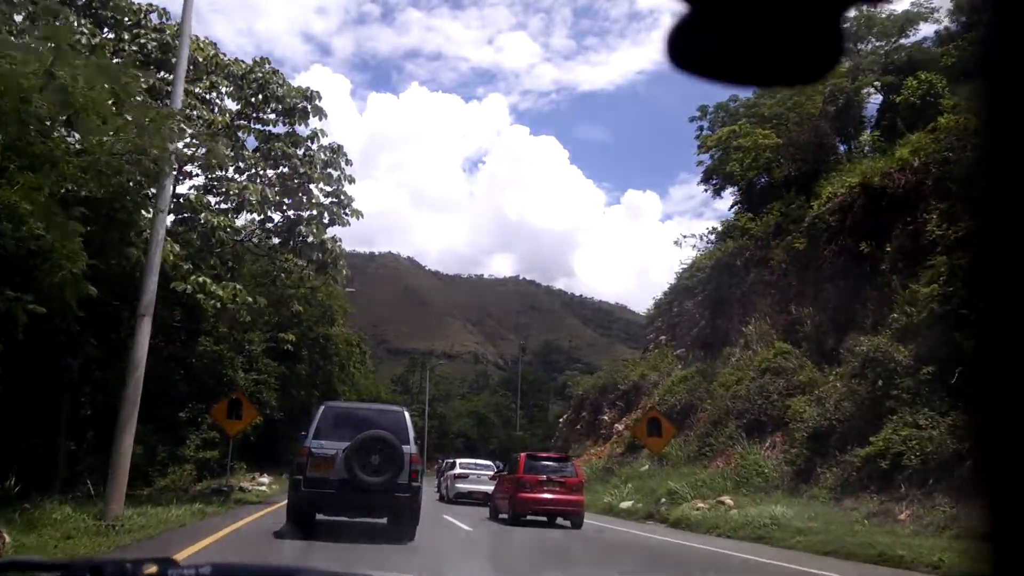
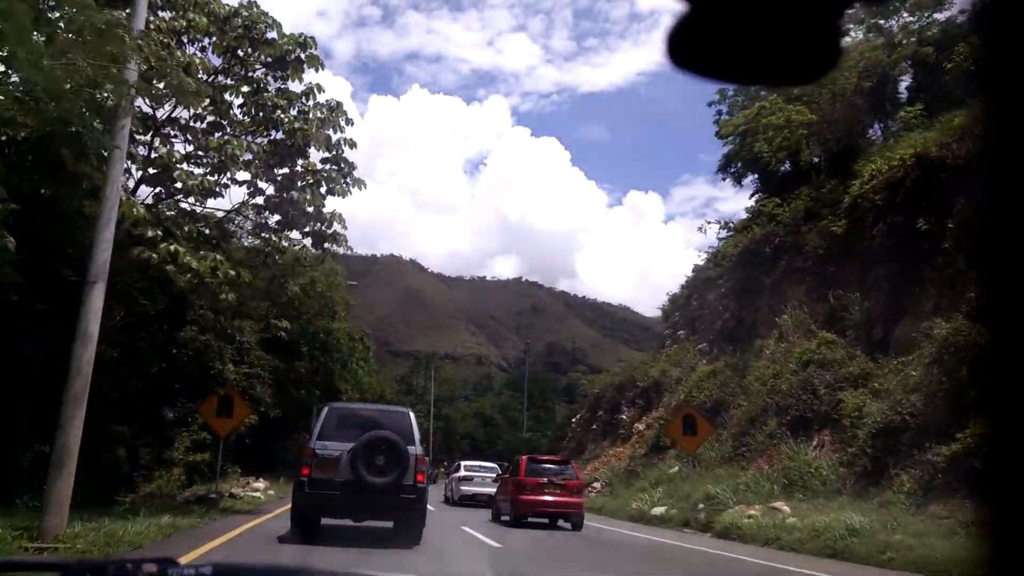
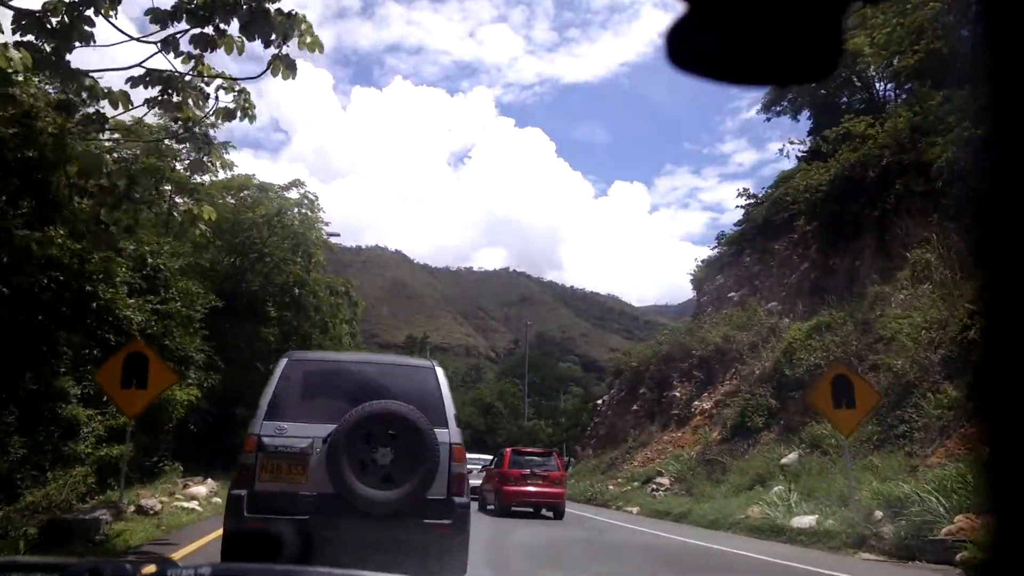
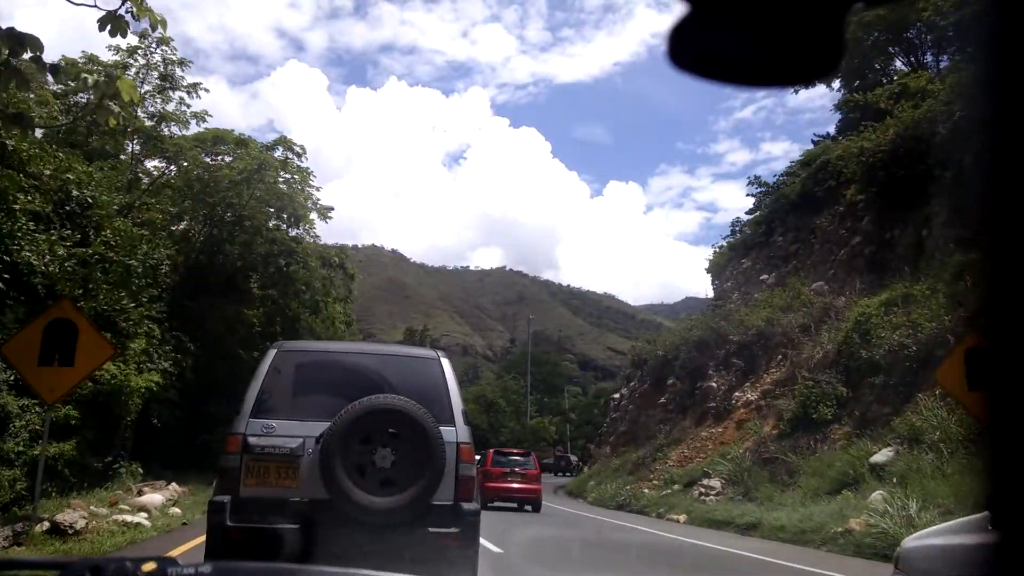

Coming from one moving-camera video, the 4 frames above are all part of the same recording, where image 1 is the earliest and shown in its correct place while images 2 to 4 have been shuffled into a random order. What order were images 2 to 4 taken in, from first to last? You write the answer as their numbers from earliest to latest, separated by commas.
2, 3, 4
